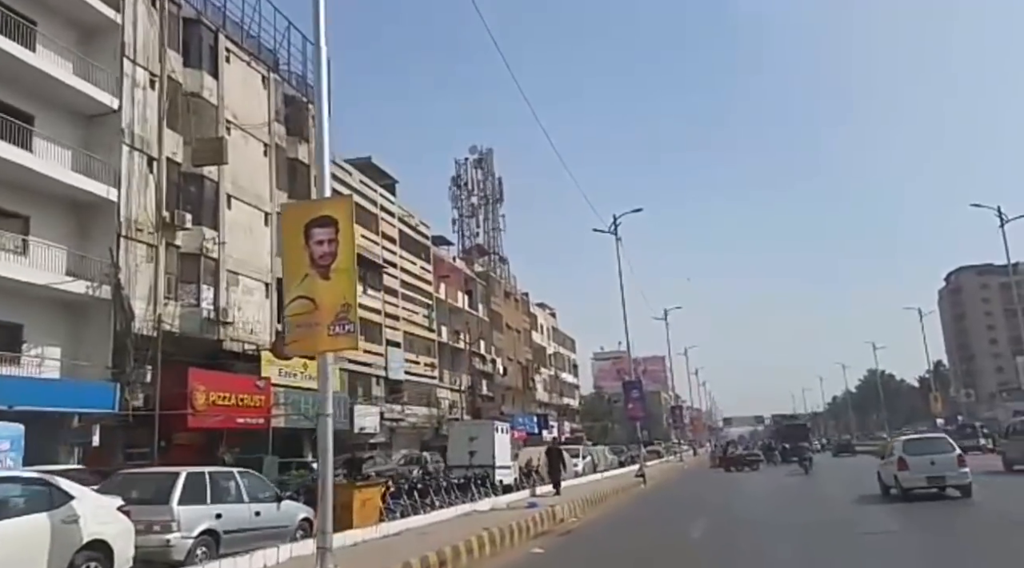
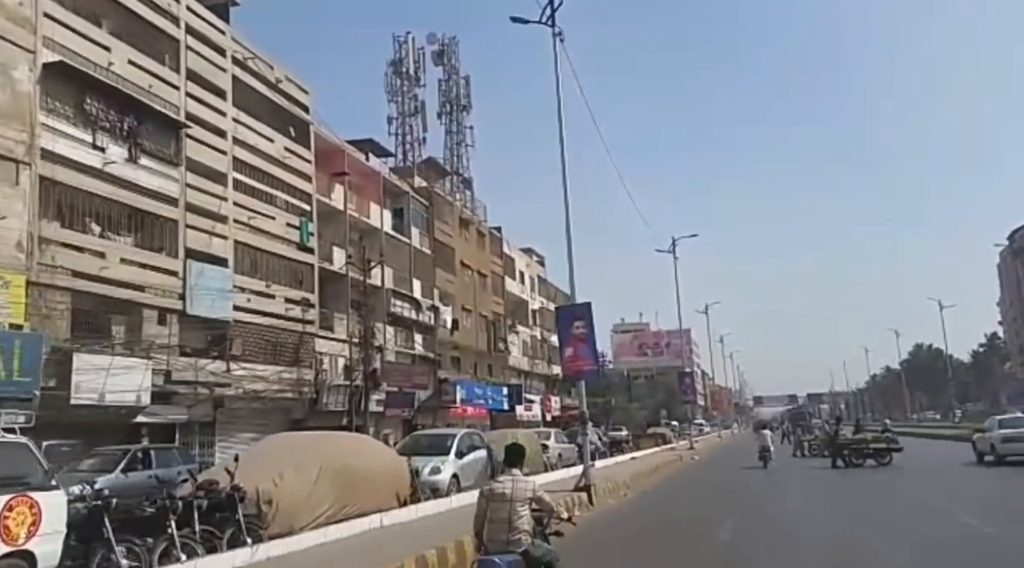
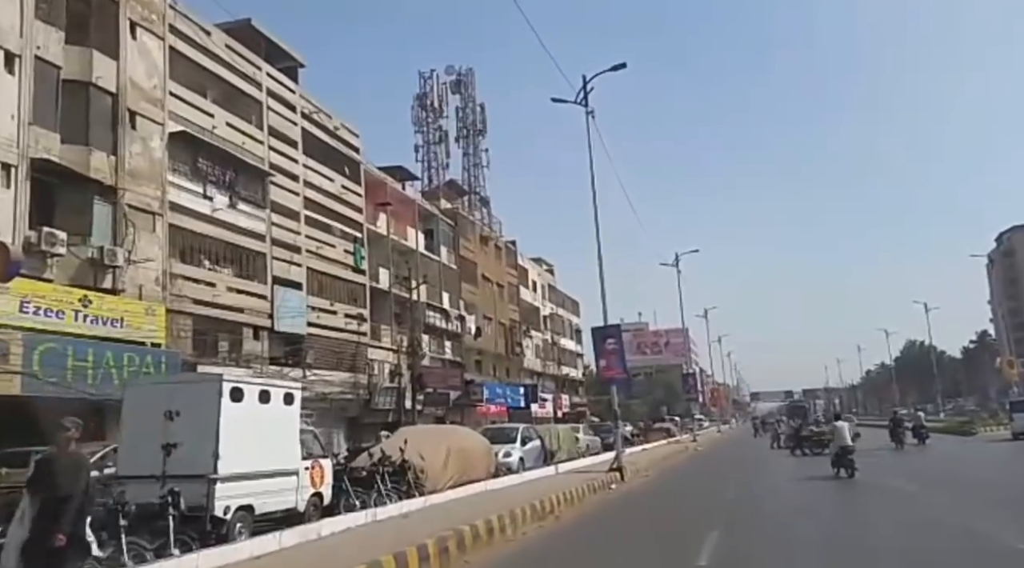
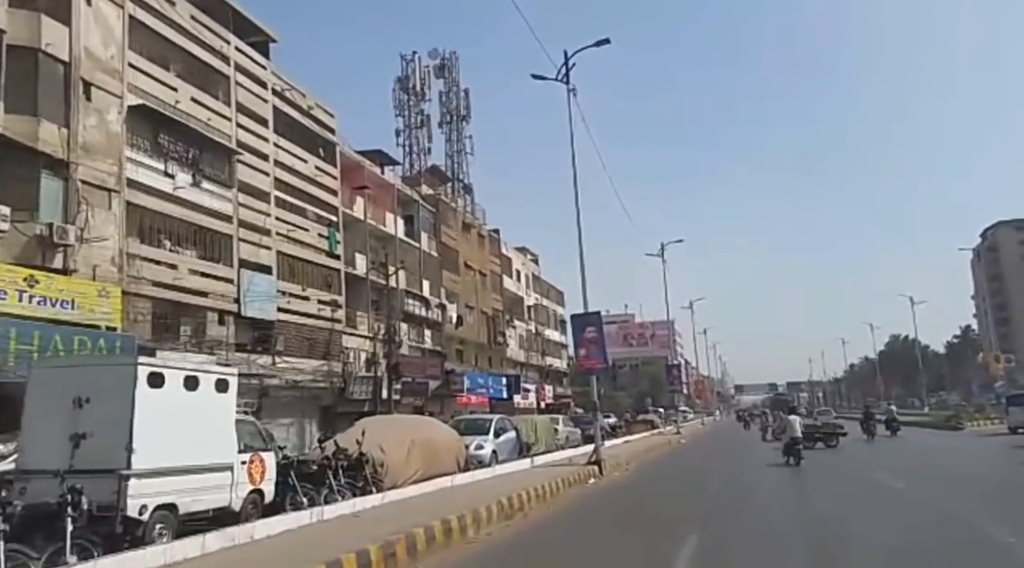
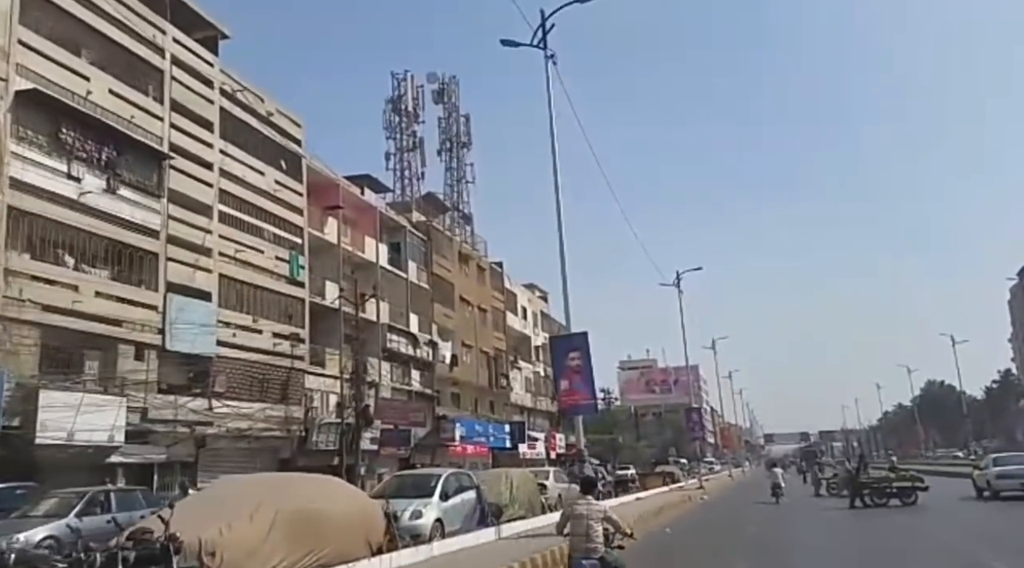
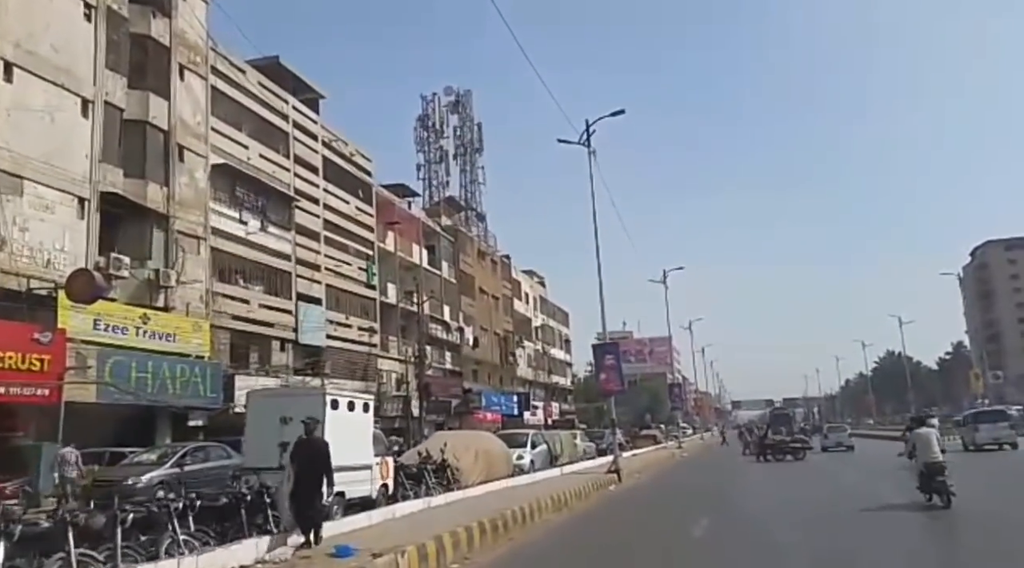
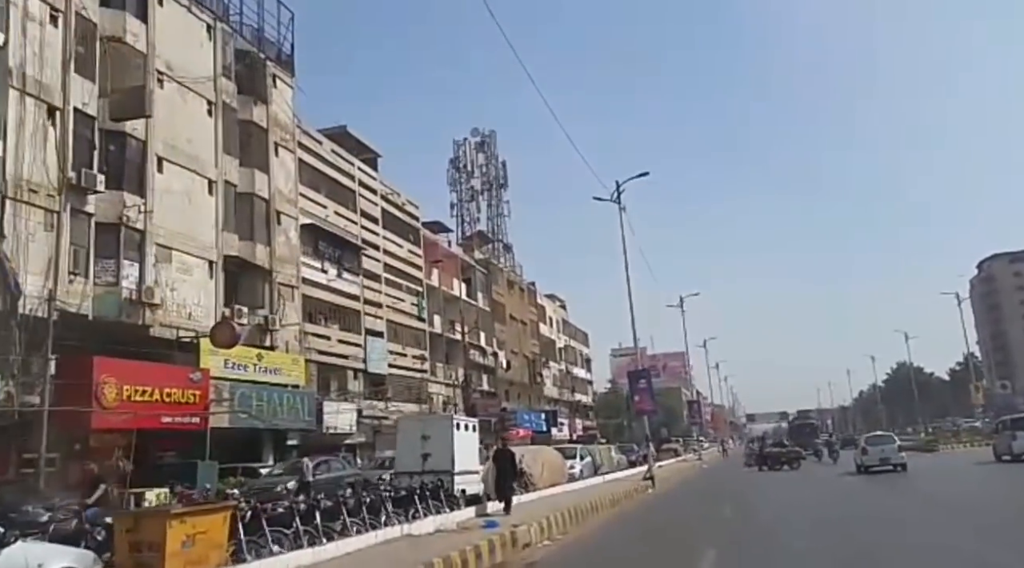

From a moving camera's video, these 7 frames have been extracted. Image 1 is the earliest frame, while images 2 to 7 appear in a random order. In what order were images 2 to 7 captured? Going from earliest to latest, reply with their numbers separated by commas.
7, 6, 3, 4, 2, 5
